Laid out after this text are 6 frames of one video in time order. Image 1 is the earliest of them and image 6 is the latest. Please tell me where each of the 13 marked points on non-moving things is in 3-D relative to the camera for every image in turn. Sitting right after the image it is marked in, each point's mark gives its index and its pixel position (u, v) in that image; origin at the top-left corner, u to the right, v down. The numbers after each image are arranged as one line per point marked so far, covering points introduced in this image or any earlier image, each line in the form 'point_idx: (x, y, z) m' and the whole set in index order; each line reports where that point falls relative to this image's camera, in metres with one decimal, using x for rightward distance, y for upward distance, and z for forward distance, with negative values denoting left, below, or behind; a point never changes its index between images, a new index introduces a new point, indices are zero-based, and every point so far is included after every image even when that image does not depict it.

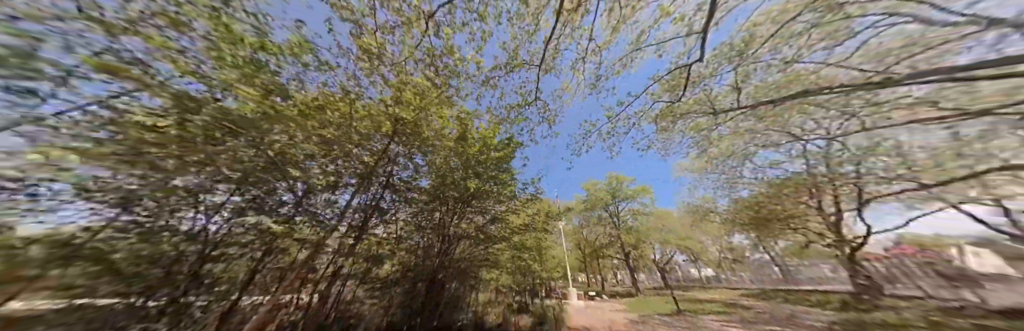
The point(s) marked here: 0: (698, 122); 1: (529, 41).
0: (+5.2, +2.1, +5.7) m
1: (+0.4, +3.0, +4.3) m
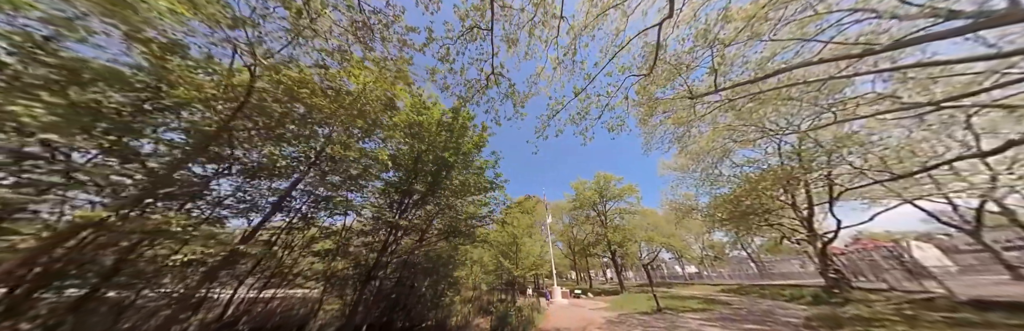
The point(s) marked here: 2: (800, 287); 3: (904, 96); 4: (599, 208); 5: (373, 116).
0: (+4.2, +2.4, +5.4) m
1: (-0.5, +3.4, +3.7) m
2: (+20.8, -8.7, +12.3) m
3: (+13.0, +2.3, +5.7) m
4: (+9.8, -4.9, +19.6) m
5: (-3.3, +1.3, +4.1) m
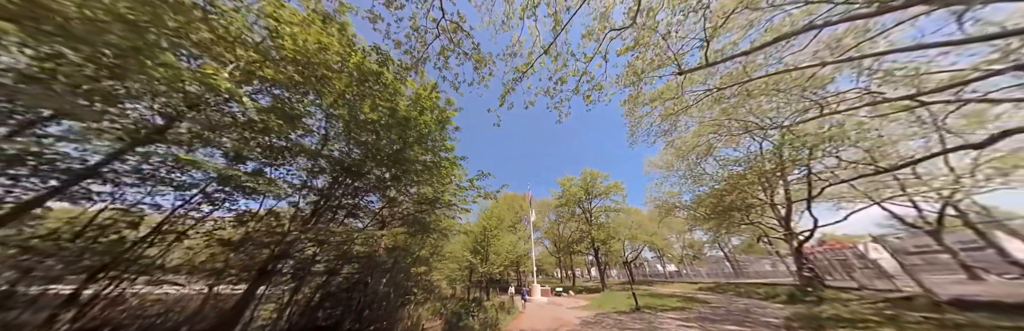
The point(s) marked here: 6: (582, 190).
0: (+3.4, +2.8, +4.8) m
1: (-1.2, +3.9, +2.9) m
2: (+19.2, -8.8, +12.6) m
3: (+12.1, +2.4, +5.6) m
4: (+8.1, -4.6, +19.4) m
5: (-4.1, +1.9, +3.2) m
6: (+7.9, -2.7, +19.4) m
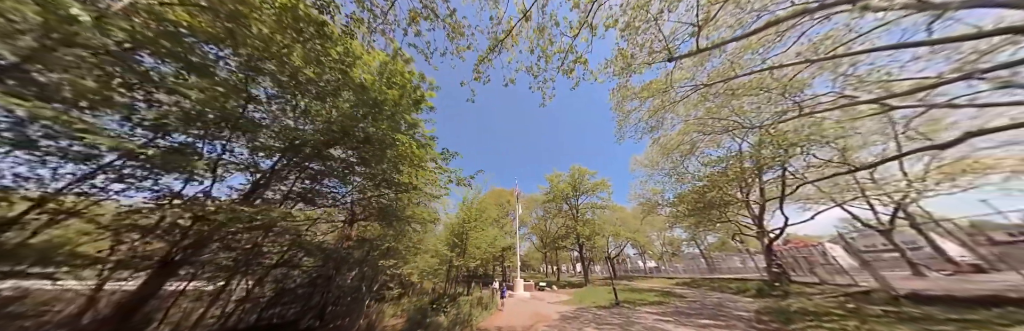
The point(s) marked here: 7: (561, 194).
0: (+3.0, +3.1, +4.6) m
1: (-1.5, +4.3, +2.4) m
2: (+18.0, -9.0, +13.4) m
3: (+11.6, +2.4, +5.8) m
4: (+6.7, -4.2, +19.5) m
5: (-4.5, +2.4, +2.6) m
6: (+6.5, -2.3, +19.5) m
7: (+5.5, -3.2, +19.5) m
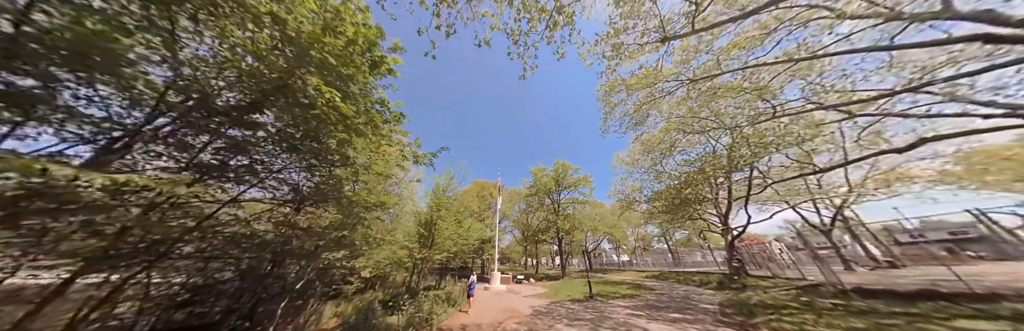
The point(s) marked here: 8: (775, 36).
0: (+2.5, +3.3, +4.2) m
1: (-1.7, +4.7, +1.7) m
2: (+16.2, -9.1, +14.5) m
3: (+11.0, +2.2, +6.1) m
4: (+4.7, -3.6, +19.5) m
5: (-4.8, +2.9, +1.6) m
6: (+4.7, -1.7, +19.5) m
7: (+3.6, -2.5, +19.4) m
8: (+8.9, +4.4, +5.8) m
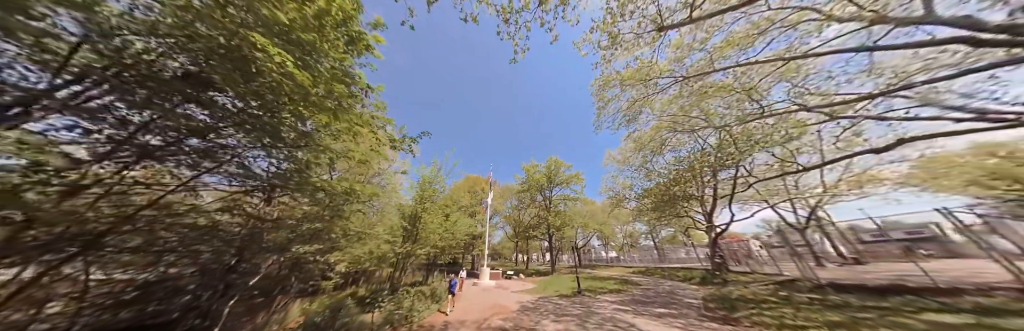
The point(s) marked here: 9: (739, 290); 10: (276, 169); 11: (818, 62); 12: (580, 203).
0: (+2.3, +3.5, +4.0) m
1: (-1.7, +4.9, +1.3) m
2: (+15.3, -9.1, +15.0) m
3: (+10.7, +2.2, +6.2) m
4: (+3.8, -3.2, +19.6) m
5: (-4.9, +3.2, +1.2) m
6: (+3.8, -1.3, +19.5) m
7: (+2.7, -2.1, +19.4) m
8: (+8.7, +4.4, +5.9) m
9: (+7.5, -4.2, +5.7) m
10: (-5.6, 0.0, +3.8) m
11: (+10.1, +3.4, +5.6) m
12: (+7.7, -4.3, +19.6) m
